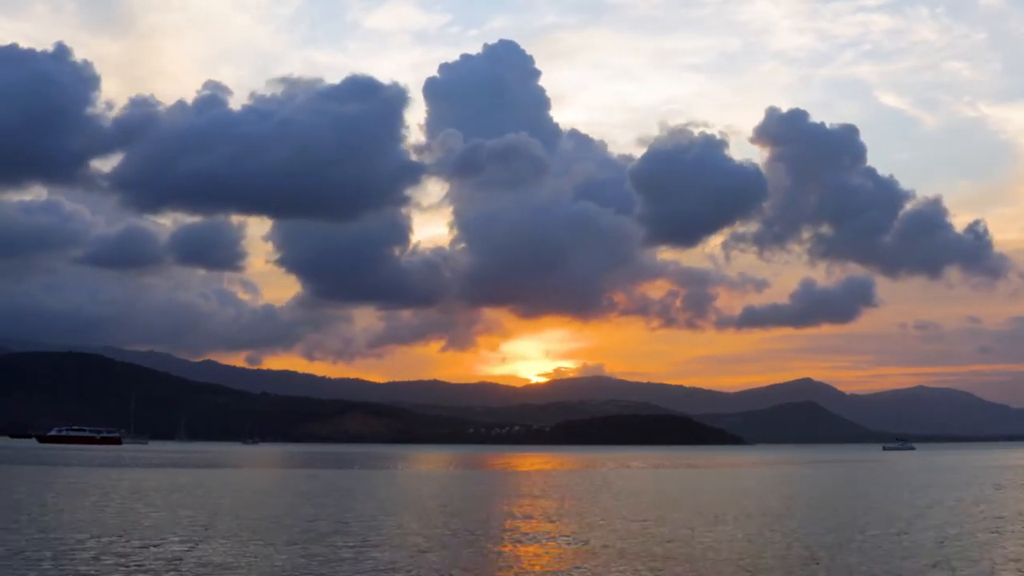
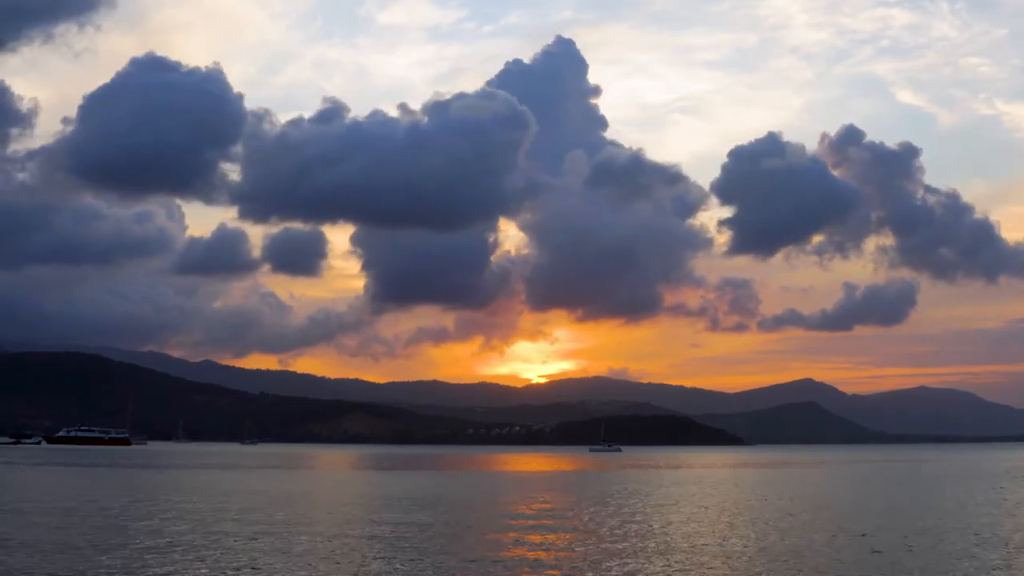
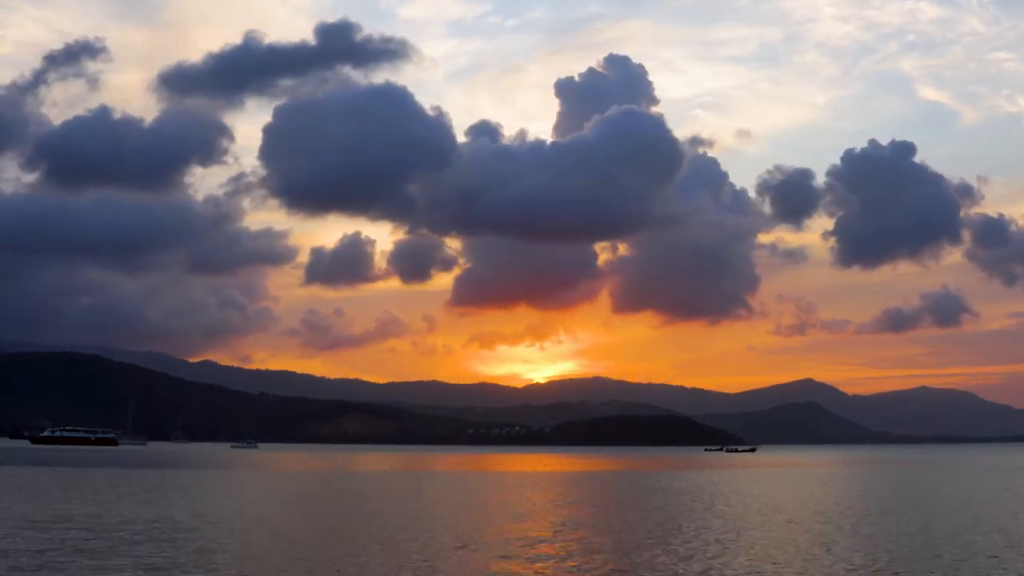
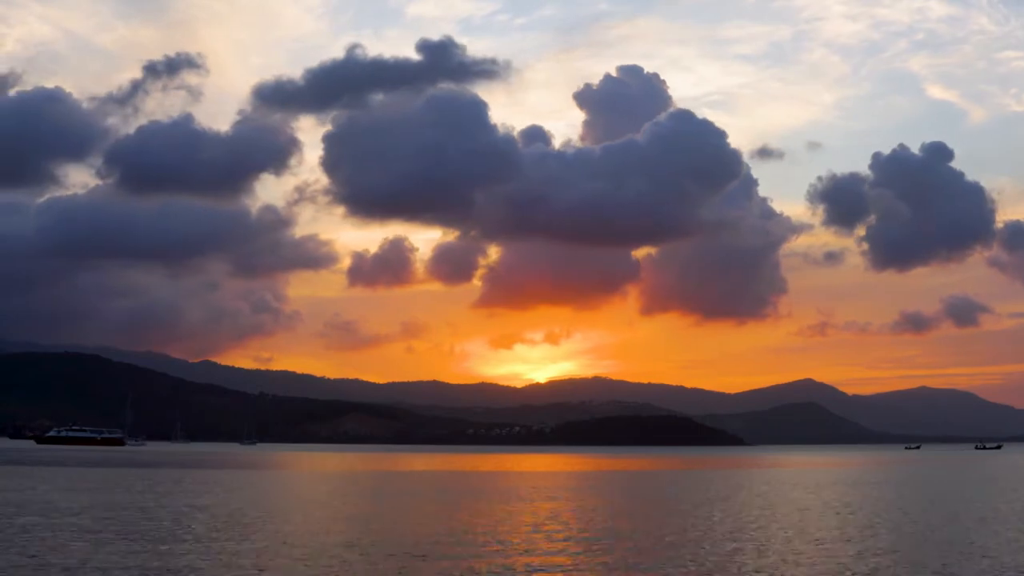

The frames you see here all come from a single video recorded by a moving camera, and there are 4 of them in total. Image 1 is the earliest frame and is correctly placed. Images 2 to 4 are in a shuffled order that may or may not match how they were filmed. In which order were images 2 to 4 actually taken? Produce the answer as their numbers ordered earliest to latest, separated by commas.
2, 3, 4
